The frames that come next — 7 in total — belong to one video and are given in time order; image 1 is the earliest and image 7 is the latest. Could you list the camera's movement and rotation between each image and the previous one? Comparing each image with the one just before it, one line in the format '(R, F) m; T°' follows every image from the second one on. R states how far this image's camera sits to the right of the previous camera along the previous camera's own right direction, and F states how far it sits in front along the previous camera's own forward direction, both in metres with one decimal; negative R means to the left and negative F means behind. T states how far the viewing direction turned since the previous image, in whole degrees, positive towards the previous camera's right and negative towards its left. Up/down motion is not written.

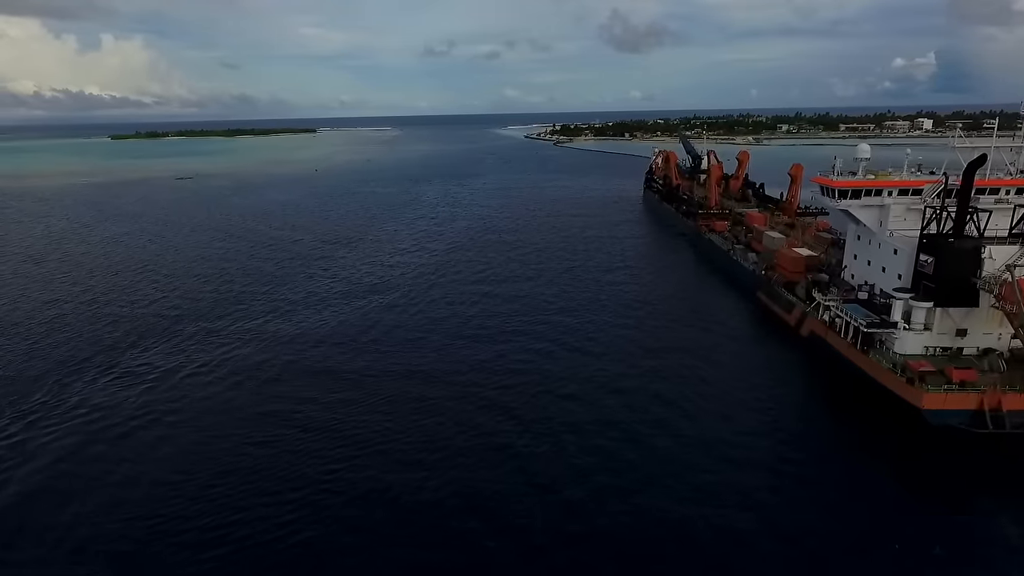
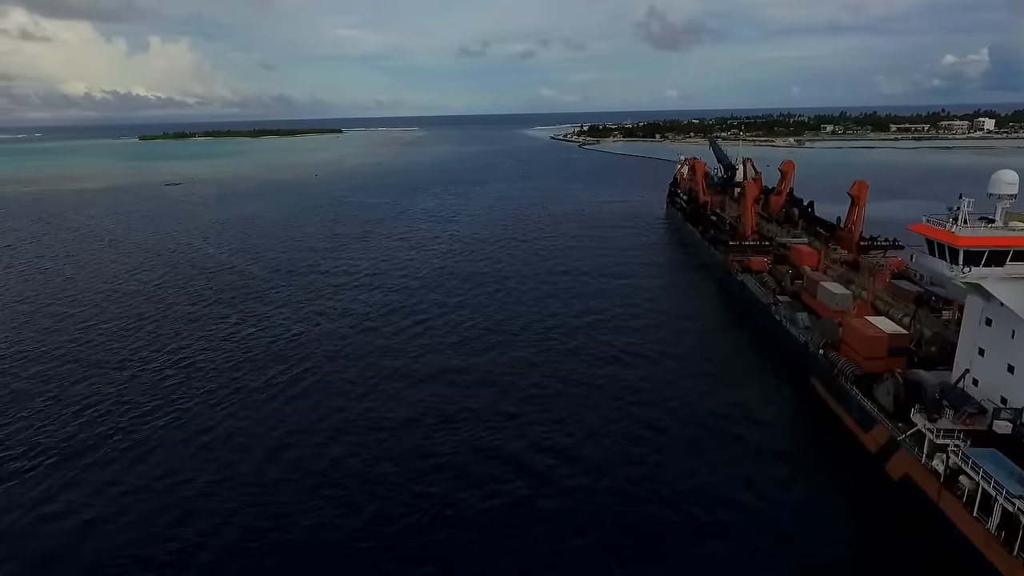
(+4.5, +13.0) m; -3°
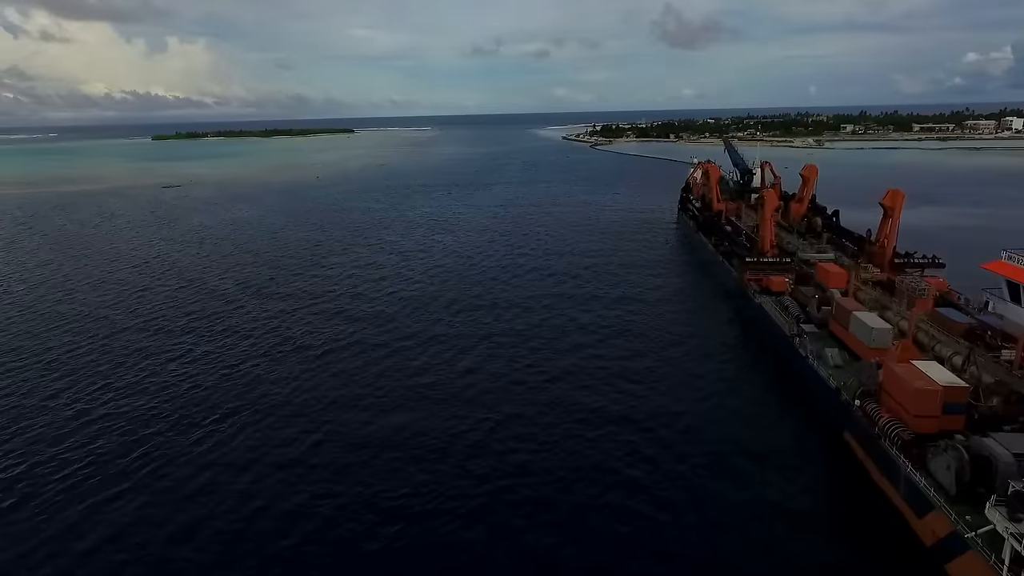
(+1.6, +4.7) m; -1°
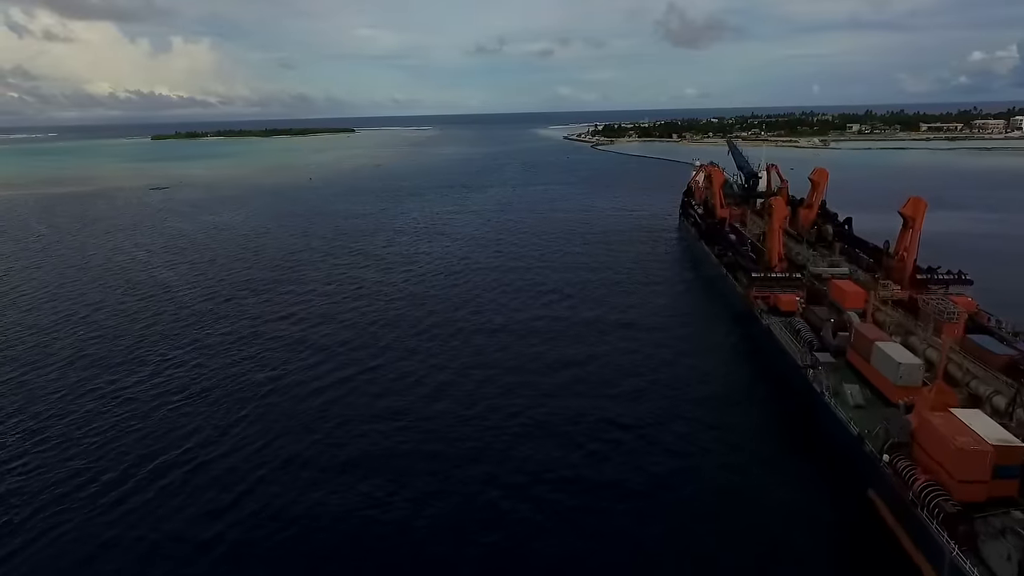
(+1.3, +3.7) m; 0°
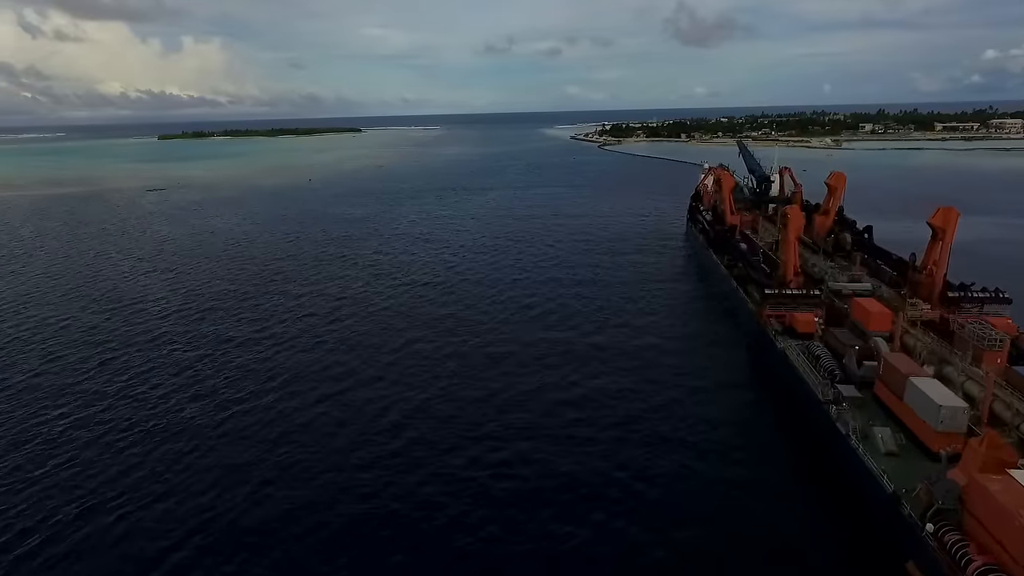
(+1.1, +3.2) m; -1°
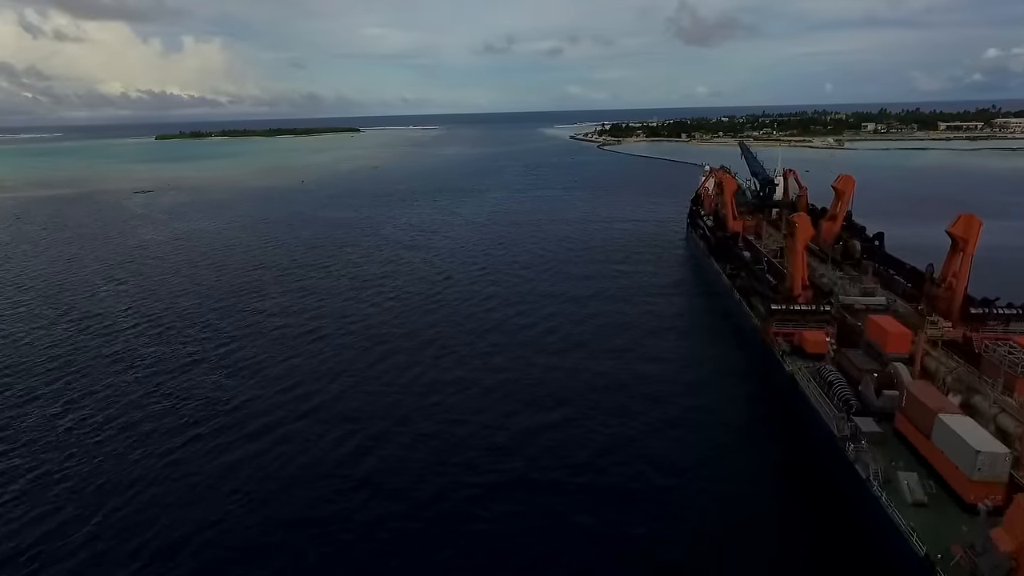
(+0.9, +2.7) m; 0°
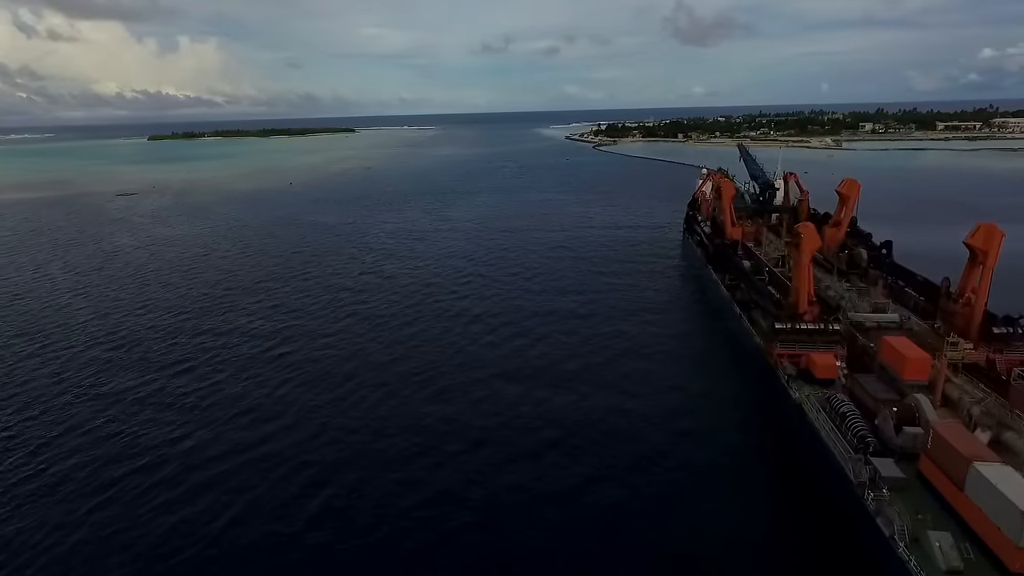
(+0.8, +2.7) m; 0°
